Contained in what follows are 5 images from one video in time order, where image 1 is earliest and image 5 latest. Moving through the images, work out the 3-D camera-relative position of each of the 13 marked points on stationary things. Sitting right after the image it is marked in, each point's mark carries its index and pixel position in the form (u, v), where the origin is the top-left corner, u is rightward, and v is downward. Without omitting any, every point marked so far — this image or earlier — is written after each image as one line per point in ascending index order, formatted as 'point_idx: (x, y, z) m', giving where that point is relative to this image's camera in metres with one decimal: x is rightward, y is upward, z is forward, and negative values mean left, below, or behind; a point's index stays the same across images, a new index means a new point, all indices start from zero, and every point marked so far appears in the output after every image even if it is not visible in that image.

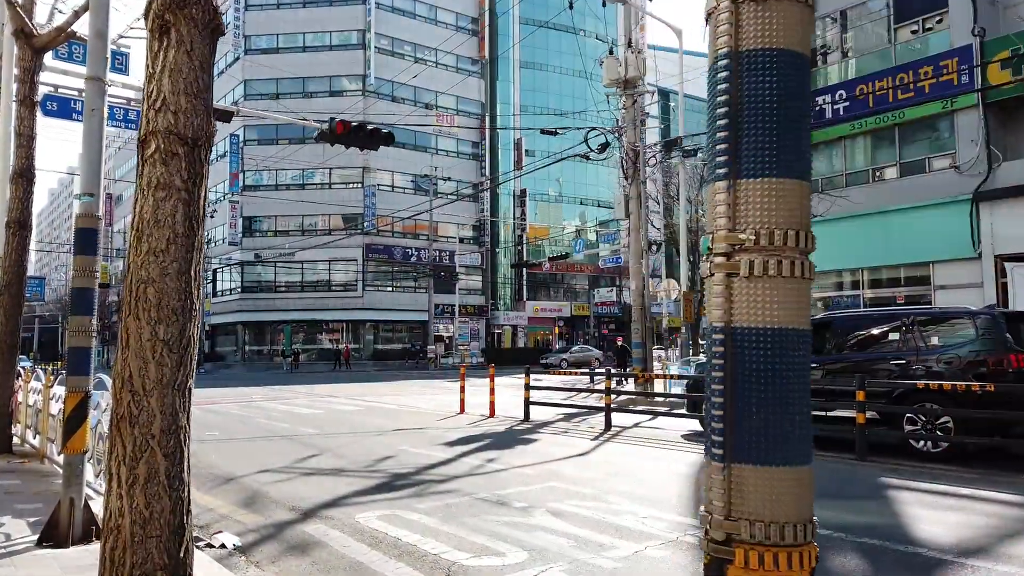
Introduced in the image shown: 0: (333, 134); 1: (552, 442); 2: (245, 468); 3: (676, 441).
0: (-4.1, +3.5, +17.1) m
1: (+0.6, -2.3, +11.4) m
2: (-3.4, -2.3, +9.4) m
3: (+2.5, -2.3, +11.4) m
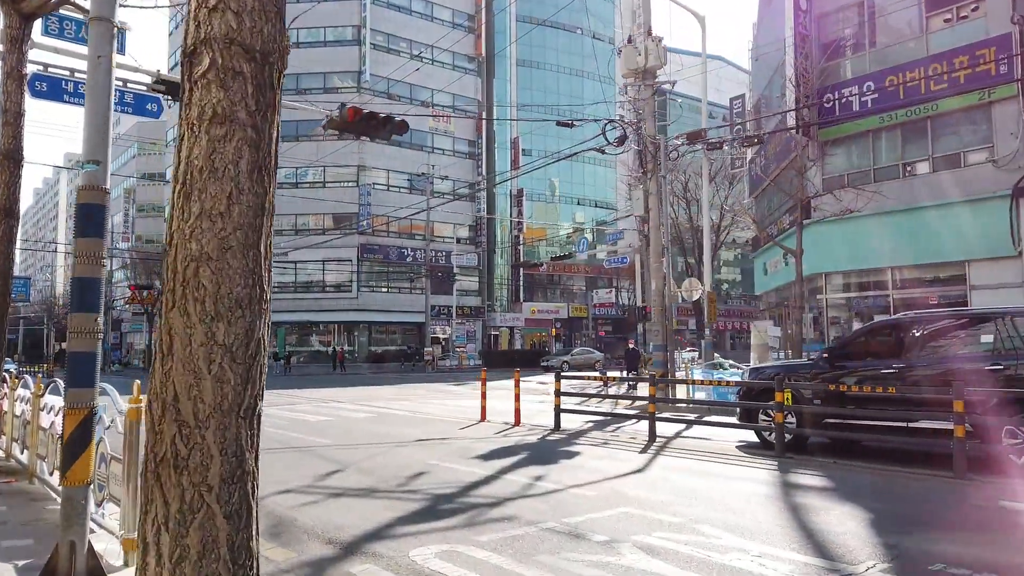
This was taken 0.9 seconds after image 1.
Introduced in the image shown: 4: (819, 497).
0: (-3.6, +3.6, +16.0) m
1: (+1.1, -2.3, +10.3) m
2: (-2.8, -2.2, +8.3) m
3: (+3.0, -2.3, +10.3) m
4: (+3.0, -2.1, +7.3) m
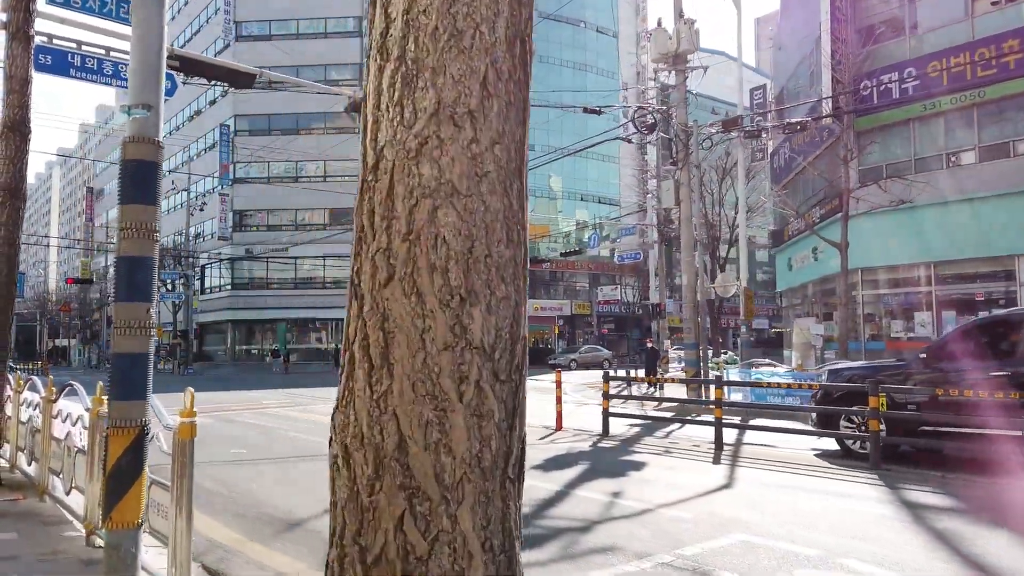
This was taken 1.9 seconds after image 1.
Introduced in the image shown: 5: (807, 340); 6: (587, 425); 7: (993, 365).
0: (-2.9, +3.7, +15.0) m
1: (+1.9, -2.2, +9.3) m
2: (-2.0, -2.1, +7.3) m
3: (+3.8, -2.2, +9.4) m
4: (+3.8, -2.0, +6.4) m
5: (+7.1, -1.2, +18.0) m
6: (+1.5, -2.6, +14.3) m
7: (+5.8, -0.9, +9.0) m
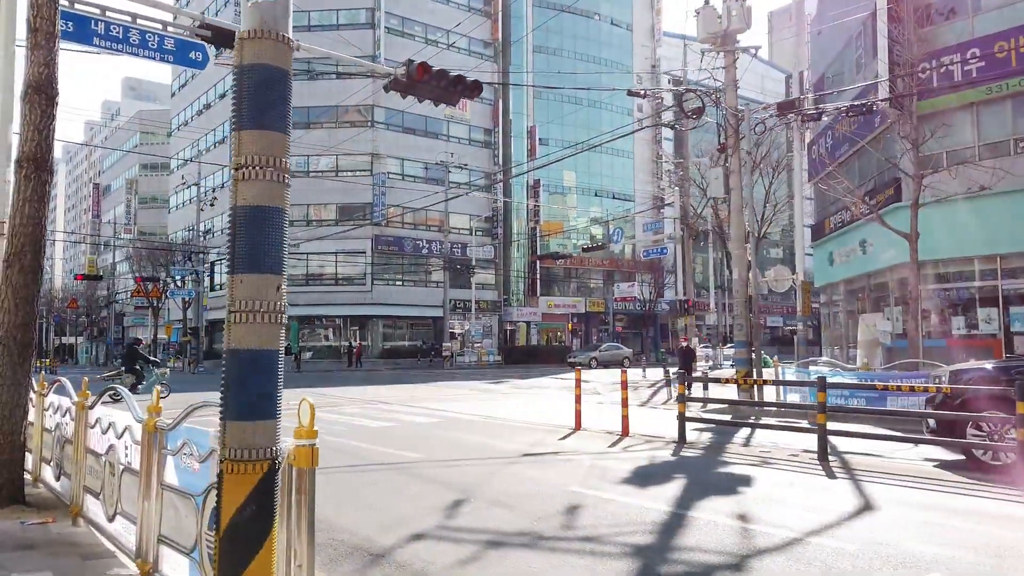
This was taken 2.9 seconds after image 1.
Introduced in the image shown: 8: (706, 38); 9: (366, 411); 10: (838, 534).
0: (-1.9, +3.8, +13.9) m
1: (+2.8, -2.1, +8.2) m
2: (-1.1, -2.0, +6.2) m
3: (+4.8, -2.1, +8.2) m
4: (+4.7, -1.9, +5.2) m
5: (+8.1, -1.1, +16.9) m
6: (+2.5, -2.5, +13.2) m
7: (+6.7, -0.8, +7.8) m
8: (+5.1, +6.6, +19.8) m
9: (-3.4, -2.8, +17.5) m
10: (+2.6, -2.0, +6.1) m
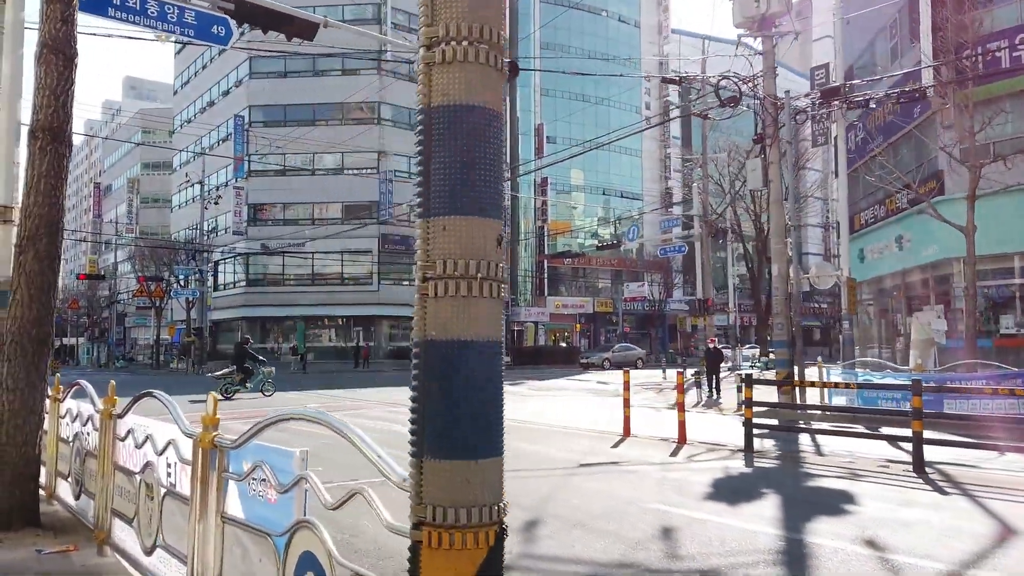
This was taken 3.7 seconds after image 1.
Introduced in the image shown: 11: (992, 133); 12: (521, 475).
0: (-1.2, +3.9, +13.0) m
1: (+3.5, -2.0, +7.3) m
2: (-0.4, -1.9, +5.3) m
3: (+5.5, -2.0, +7.3) m
4: (+5.4, -1.8, +4.3) m
5: (+8.8, -1.0, +16.0) m
6: (+3.2, -2.4, +12.3) m
7: (+7.4, -0.7, +7.0) m
8: (+5.8, +6.7, +18.9) m
9: (-2.7, -2.8, +16.6) m
10: (+3.3, -1.9, +5.2) m
11: (+12.3, +4.0, +19.8) m
12: (+0.1, -2.1, +8.6) m
